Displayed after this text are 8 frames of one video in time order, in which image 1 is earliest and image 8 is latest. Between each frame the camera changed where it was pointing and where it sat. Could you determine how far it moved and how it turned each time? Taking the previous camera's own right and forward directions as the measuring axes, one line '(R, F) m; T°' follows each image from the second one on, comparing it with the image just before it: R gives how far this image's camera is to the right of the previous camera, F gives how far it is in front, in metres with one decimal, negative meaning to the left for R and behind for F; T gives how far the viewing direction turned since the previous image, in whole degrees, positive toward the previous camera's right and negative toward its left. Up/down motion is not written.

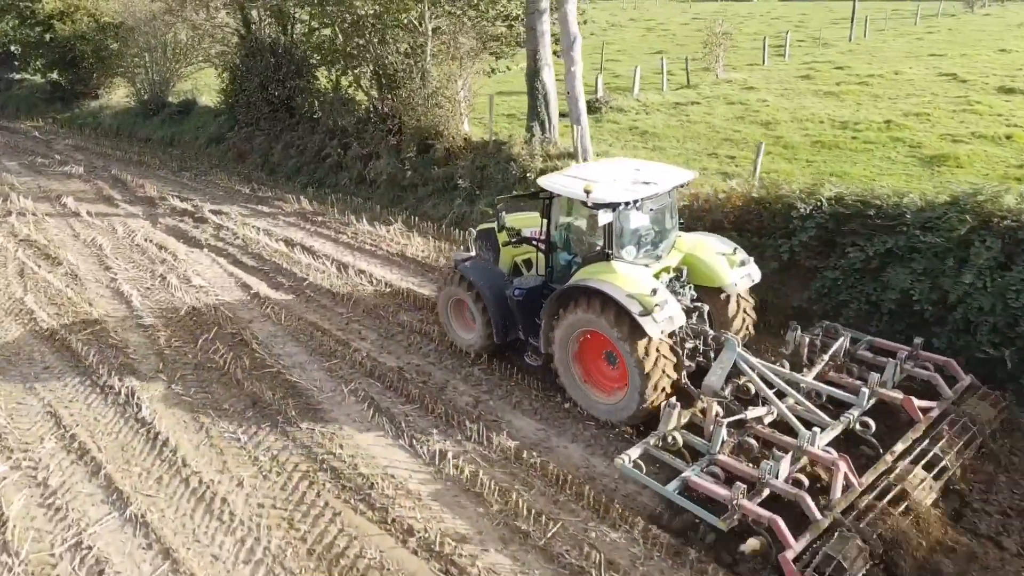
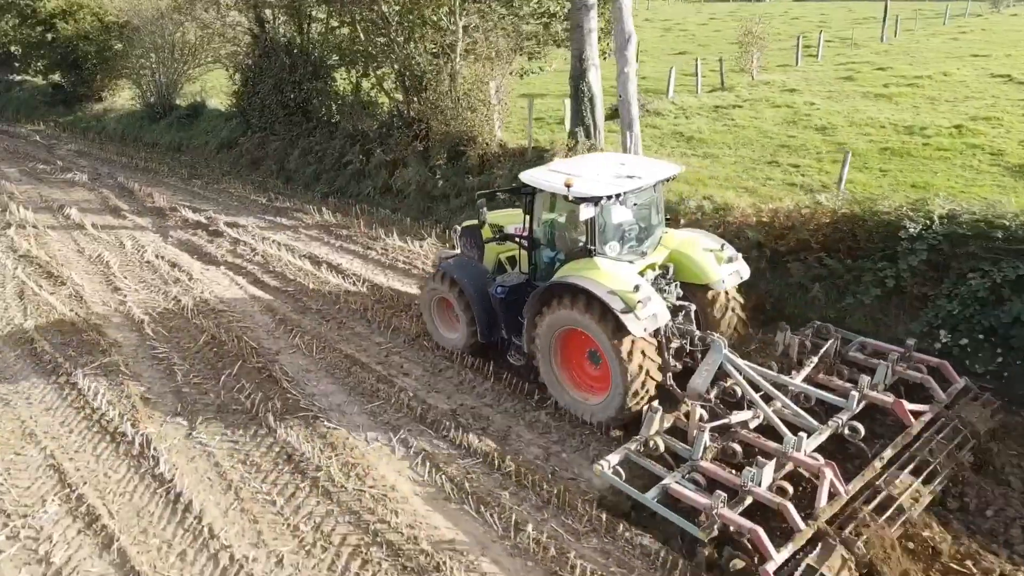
(-0.6, +0.9) m; 0°
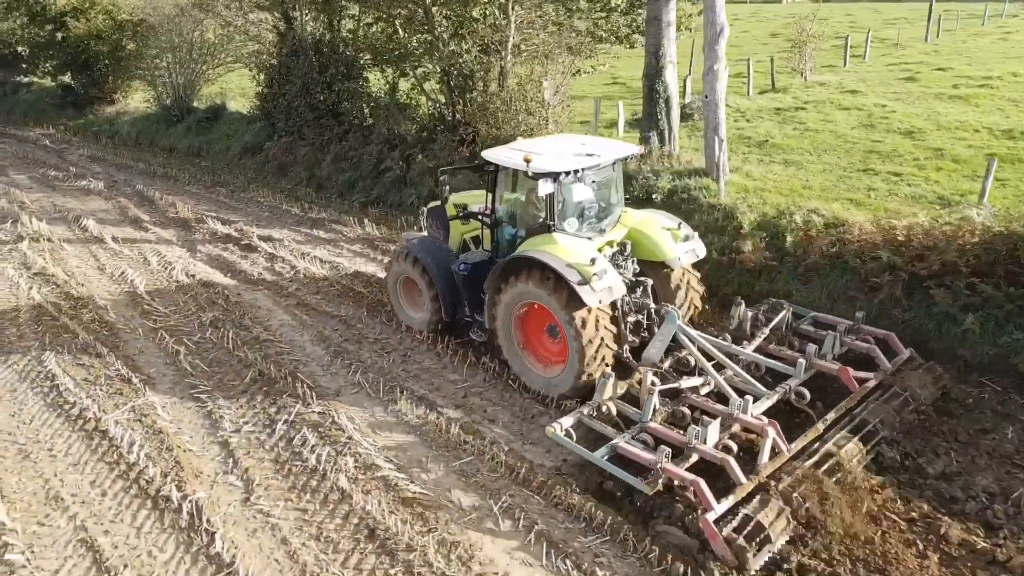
(-0.8, +1.0) m; 0°
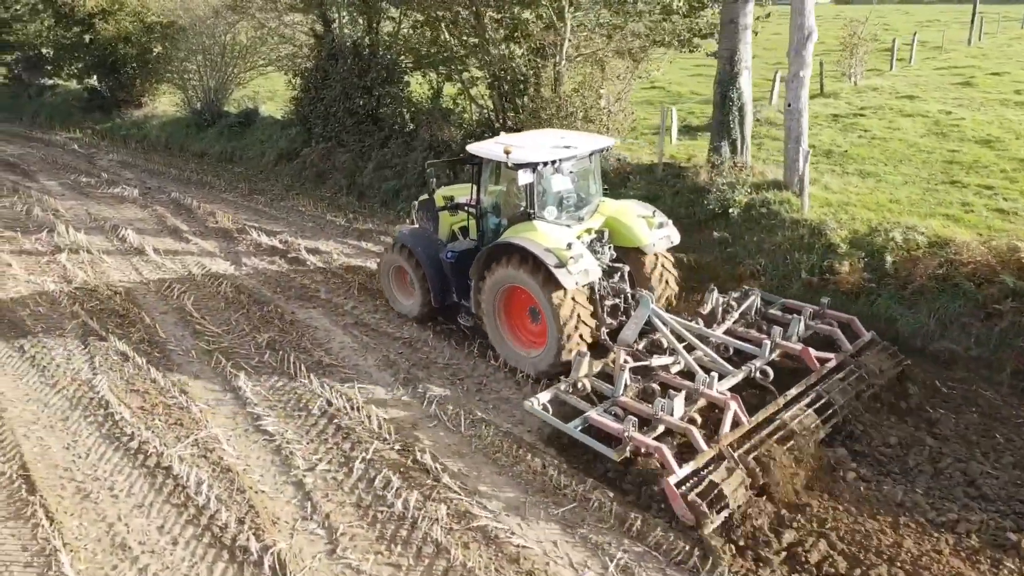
(-0.7, +0.5) m; -1°
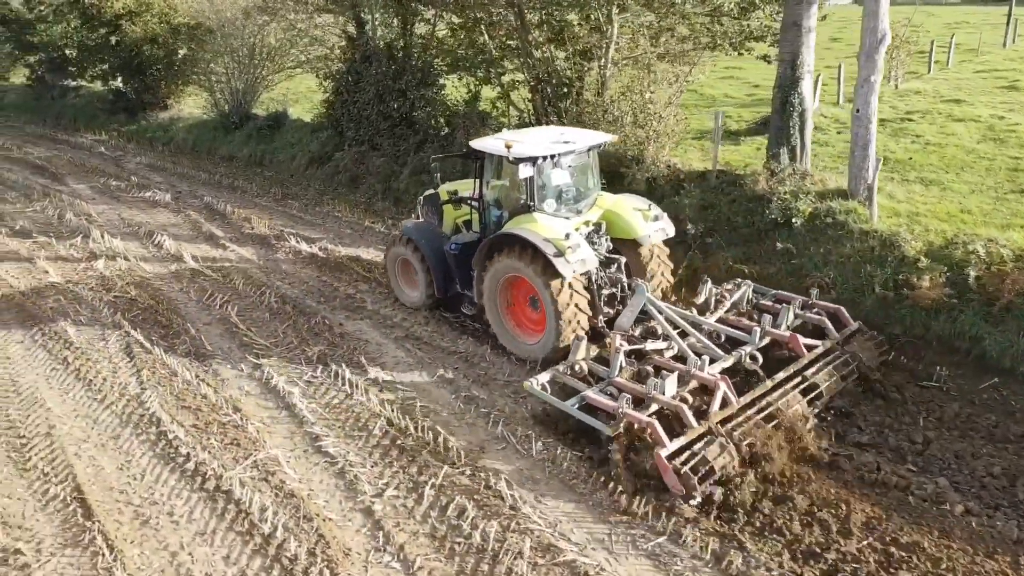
(-0.5, +0.3) m; -1°
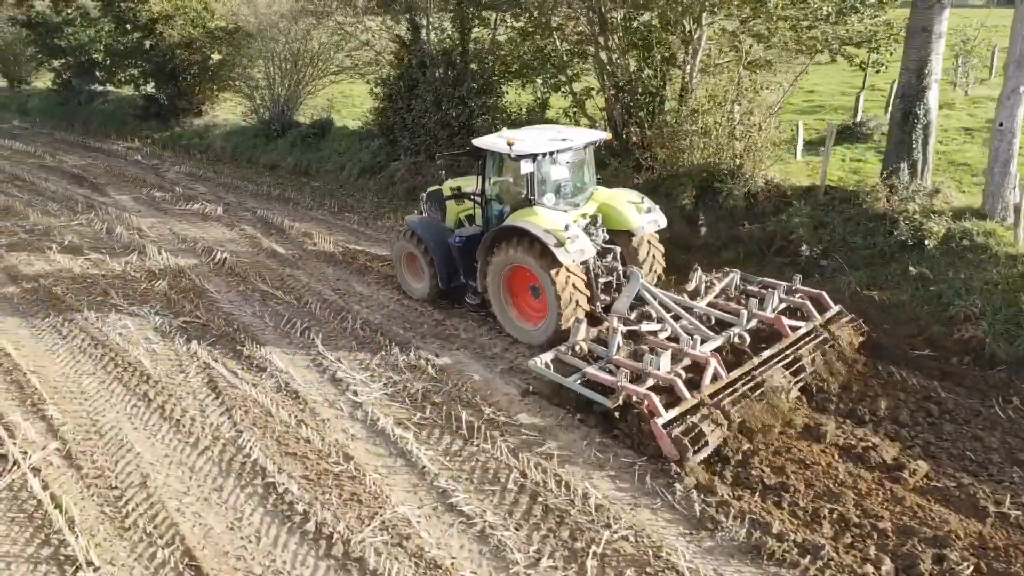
(-1.1, +0.6) m; 0°
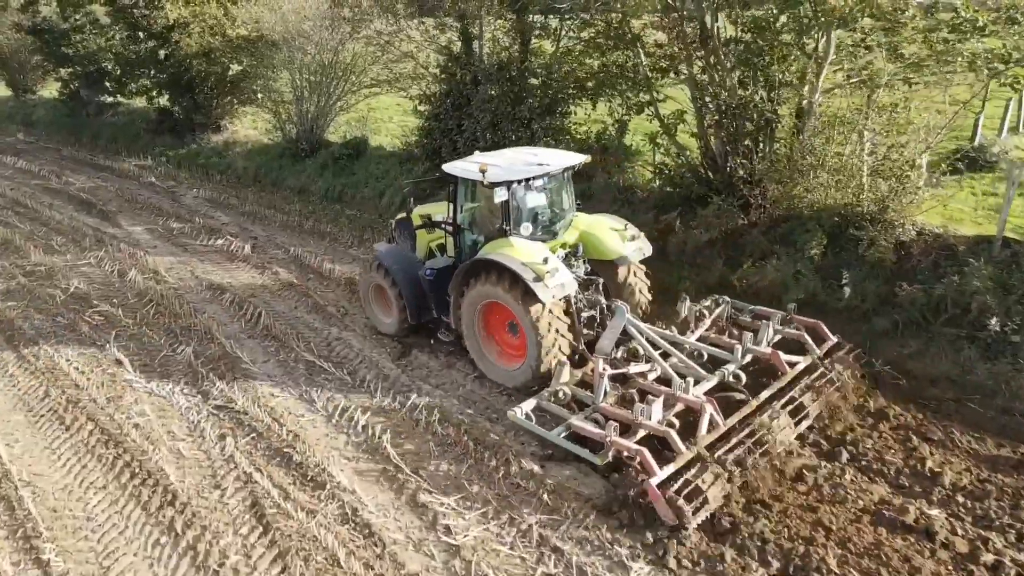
(-0.9, +1.5) m; 0°
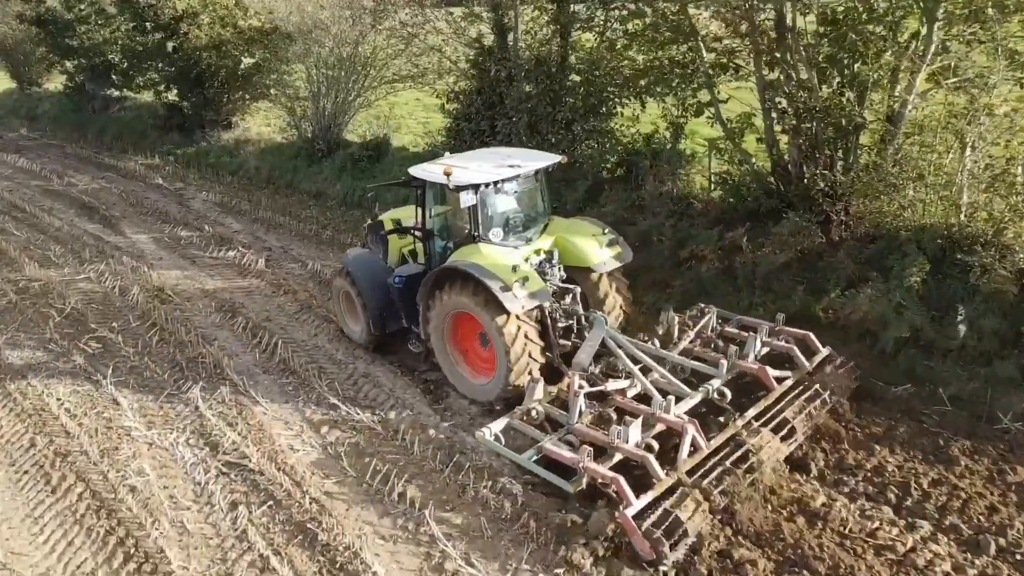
(-0.4, +1.0) m; -1°
